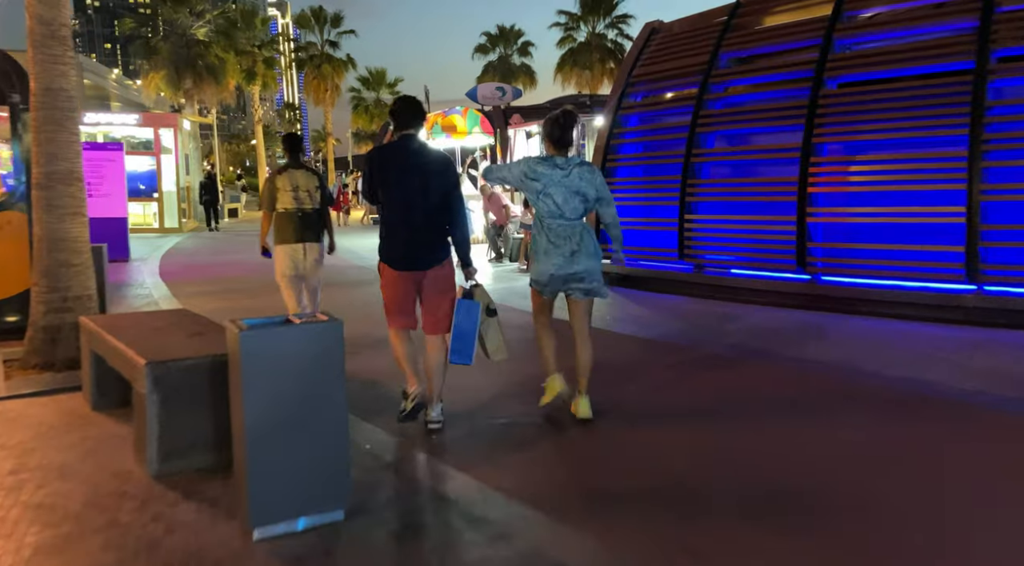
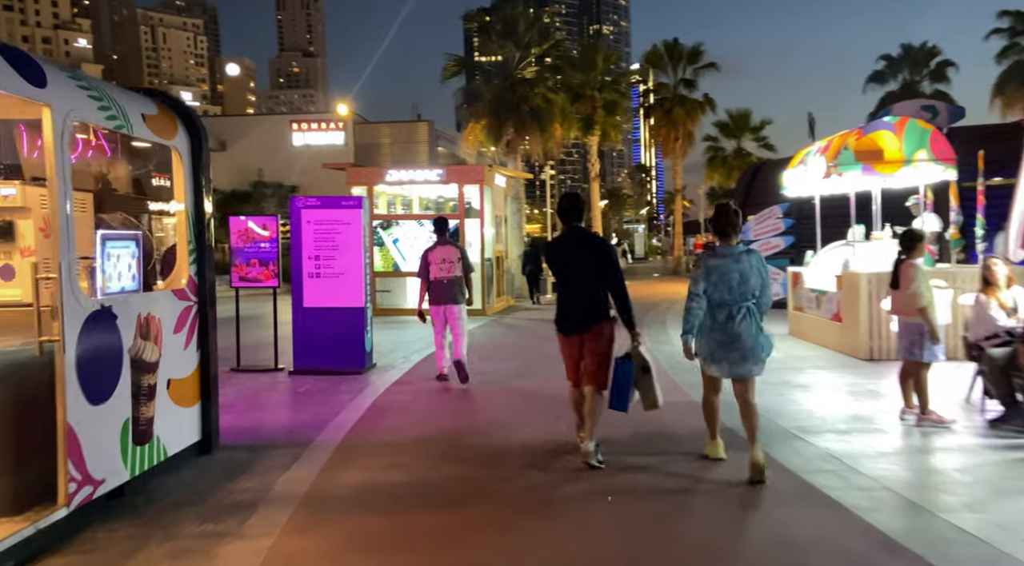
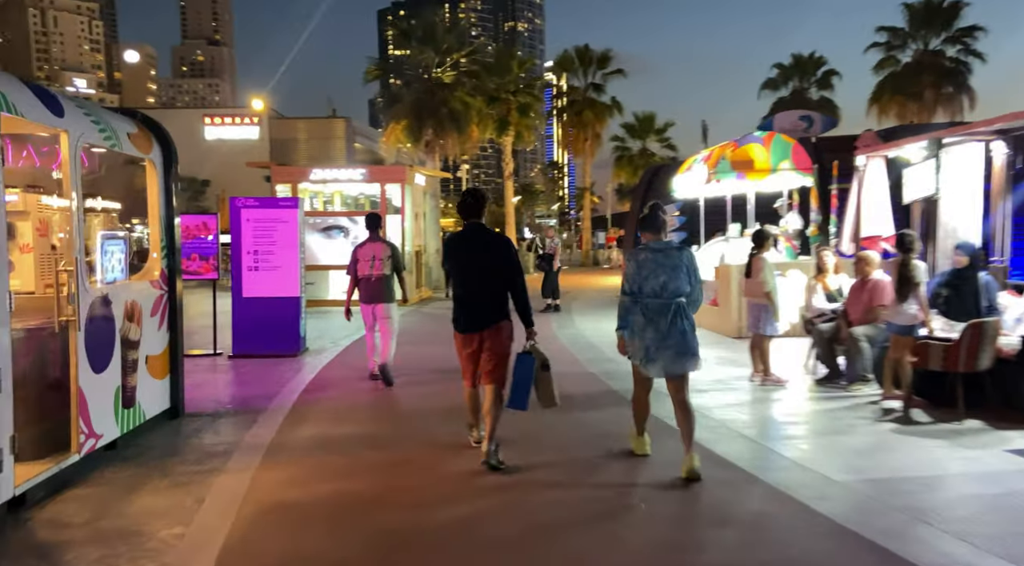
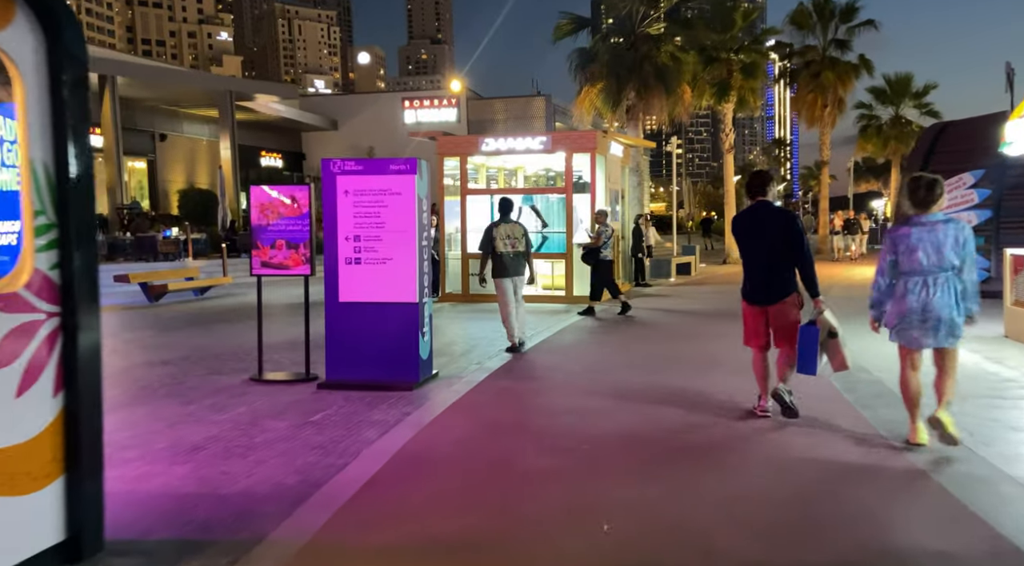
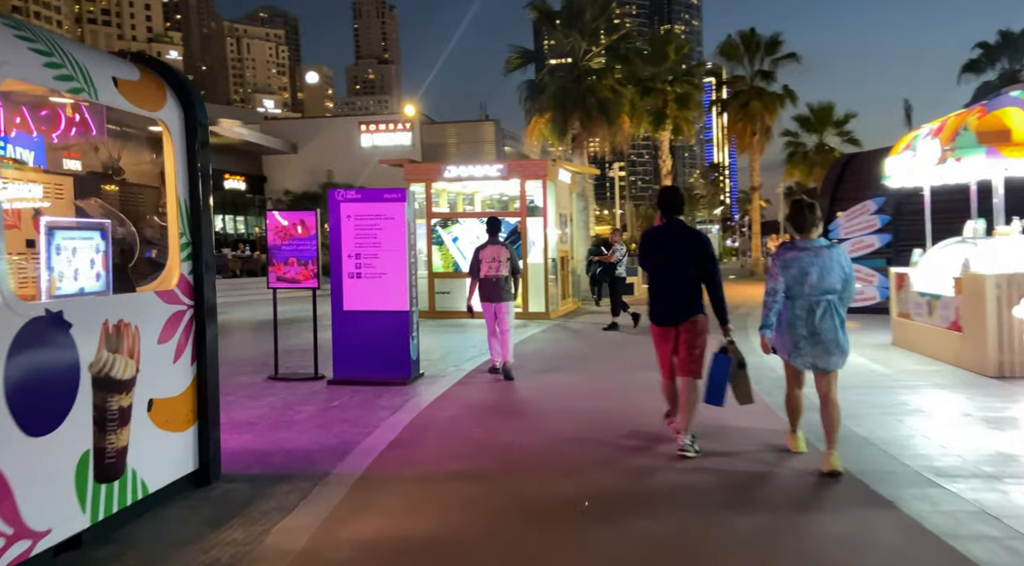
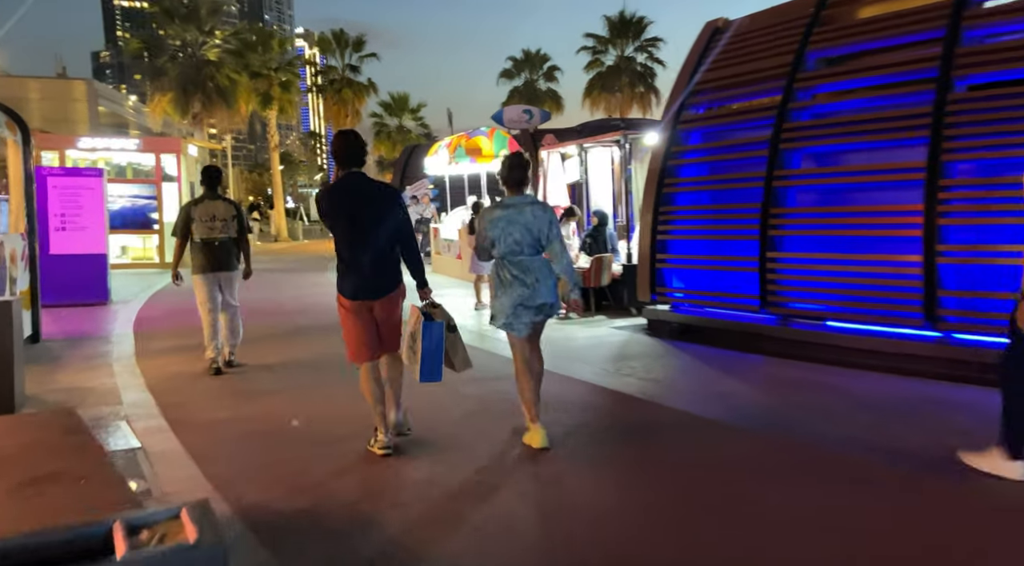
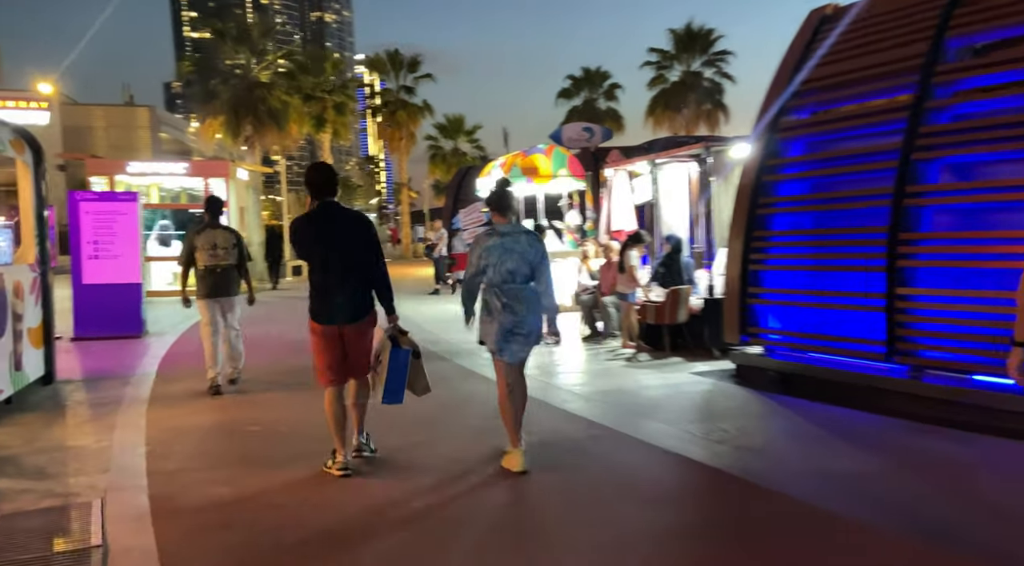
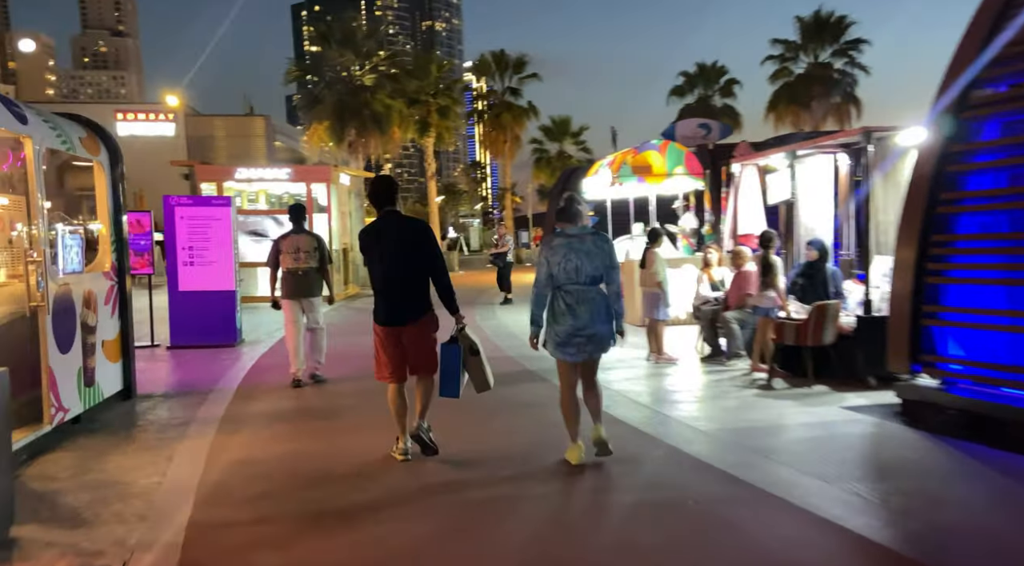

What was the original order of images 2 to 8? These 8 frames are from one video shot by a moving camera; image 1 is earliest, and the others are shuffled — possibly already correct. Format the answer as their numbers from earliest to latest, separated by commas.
6, 7, 8, 3, 2, 5, 4
